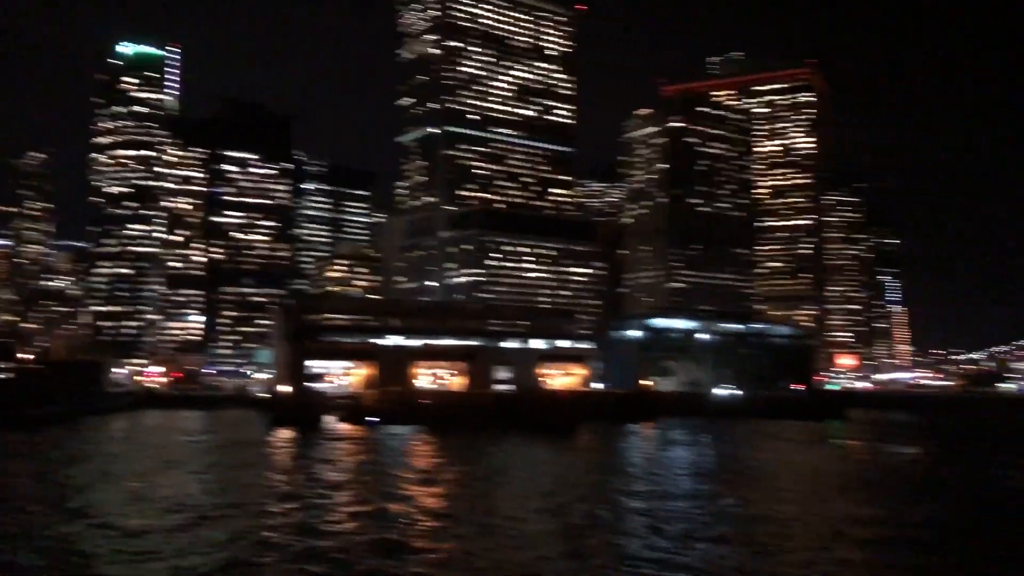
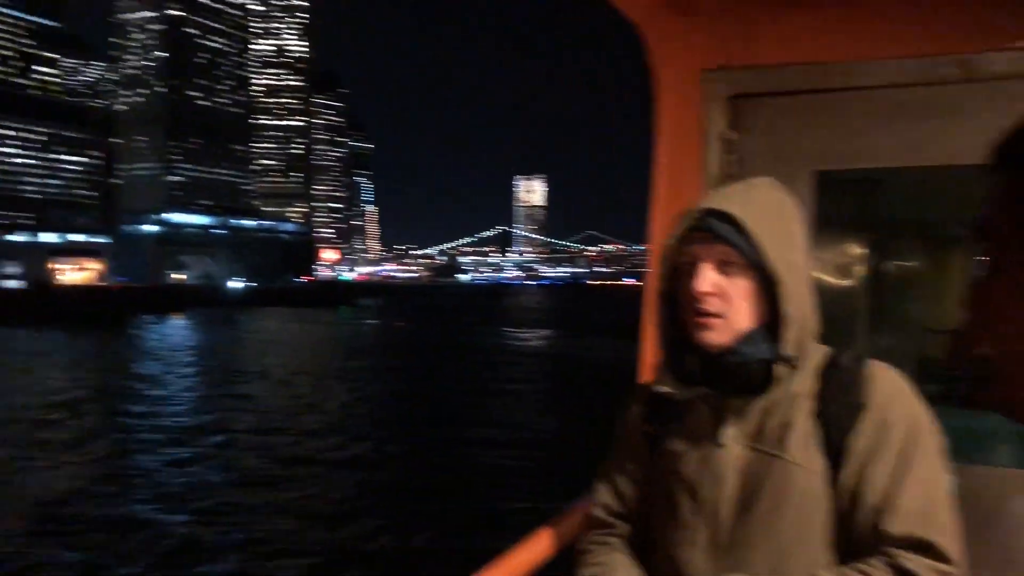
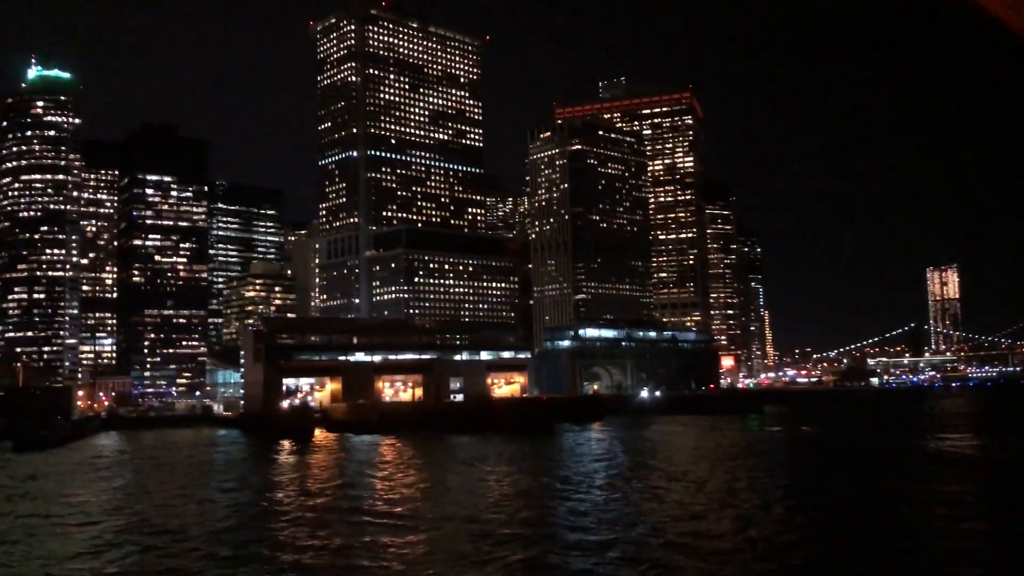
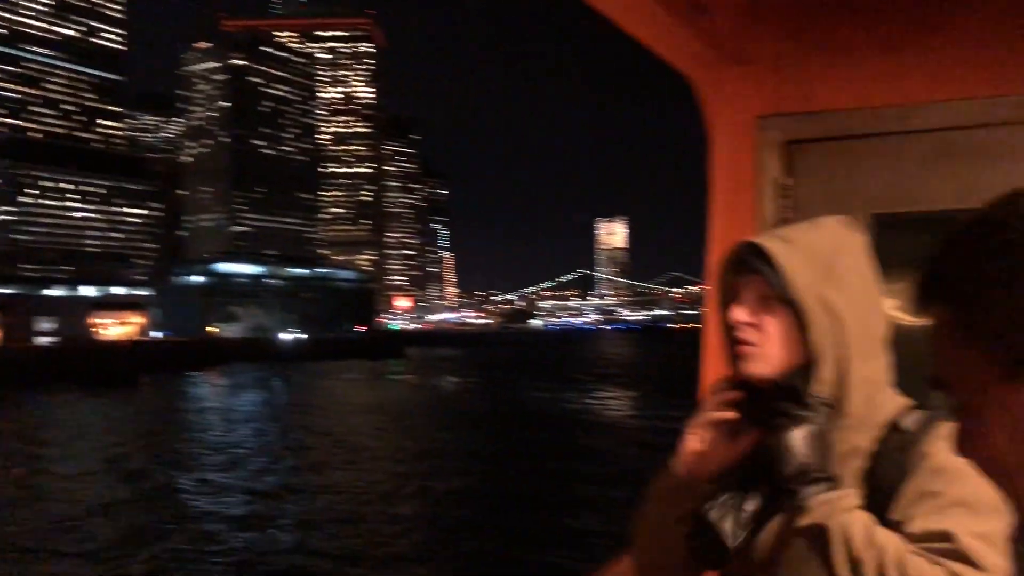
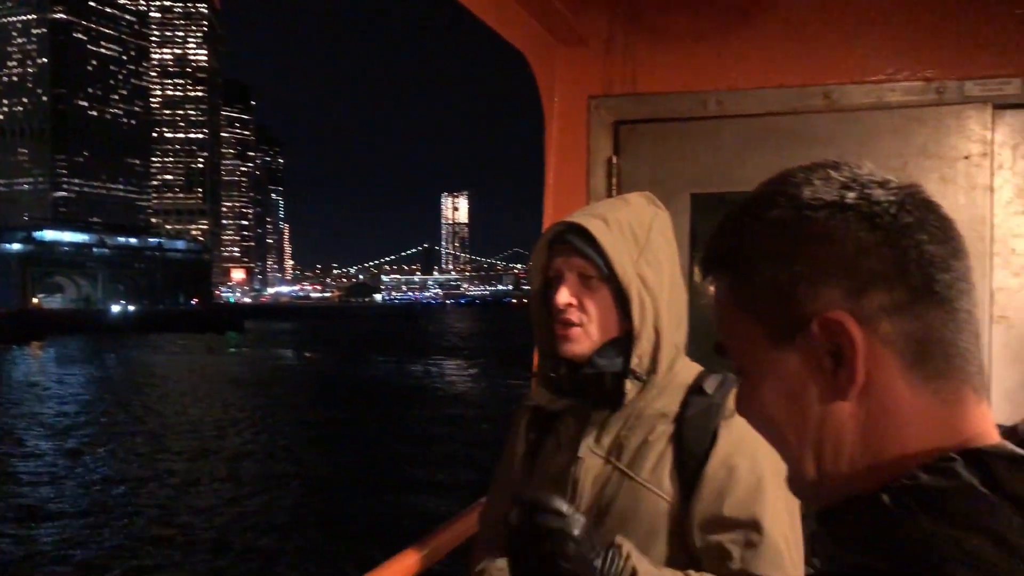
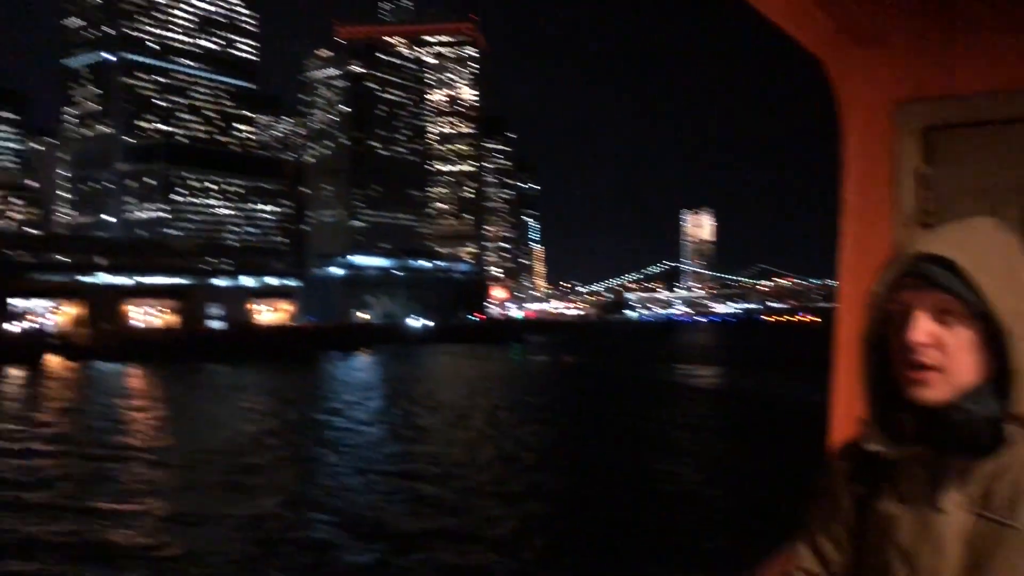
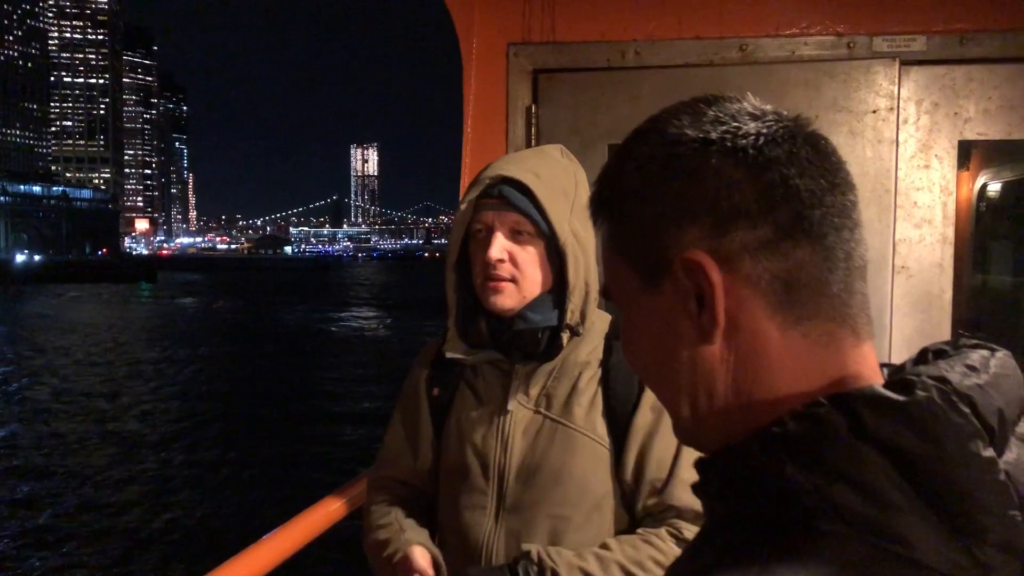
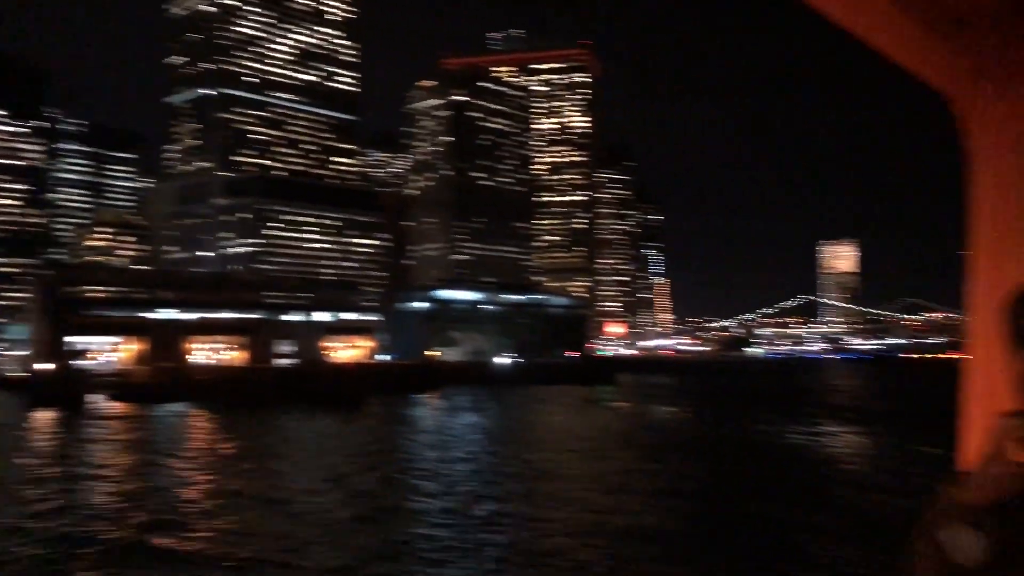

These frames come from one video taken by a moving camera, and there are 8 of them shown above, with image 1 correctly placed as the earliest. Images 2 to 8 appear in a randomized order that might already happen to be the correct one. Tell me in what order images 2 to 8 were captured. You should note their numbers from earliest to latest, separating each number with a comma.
8, 4, 5, 7, 2, 6, 3
